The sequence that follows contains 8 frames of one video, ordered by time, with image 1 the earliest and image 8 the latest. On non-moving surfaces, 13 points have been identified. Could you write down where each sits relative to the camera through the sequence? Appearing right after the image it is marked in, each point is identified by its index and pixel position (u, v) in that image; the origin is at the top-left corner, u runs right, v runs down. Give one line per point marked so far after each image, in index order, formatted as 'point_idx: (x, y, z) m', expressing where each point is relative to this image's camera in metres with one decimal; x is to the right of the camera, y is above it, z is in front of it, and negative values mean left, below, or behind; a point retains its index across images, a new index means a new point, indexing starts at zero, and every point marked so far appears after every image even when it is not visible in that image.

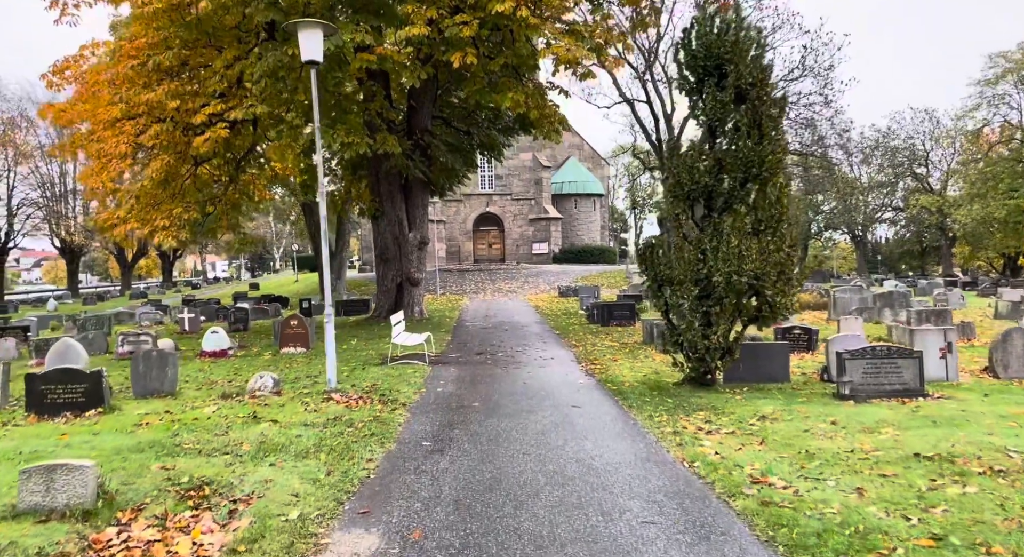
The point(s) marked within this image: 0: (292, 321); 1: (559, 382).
0: (-4.5, -0.9, +15.4) m
1: (+0.7, -1.5, +10.9) m
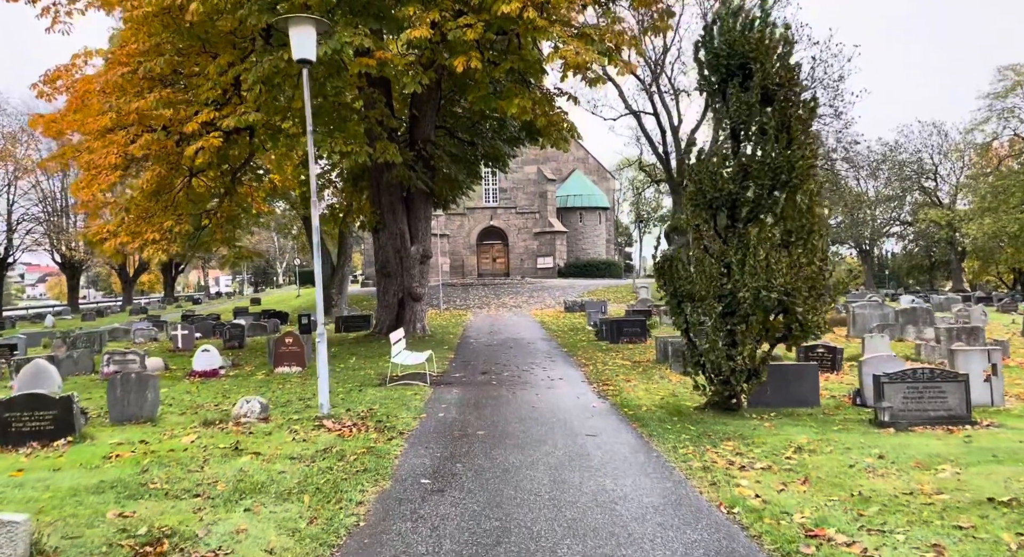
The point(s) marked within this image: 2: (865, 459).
0: (-4.4, -1.2, +14.7) m
1: (+0.8, -1.7, +10.1) m
2: (+3.2, -1.7, +6.8) m
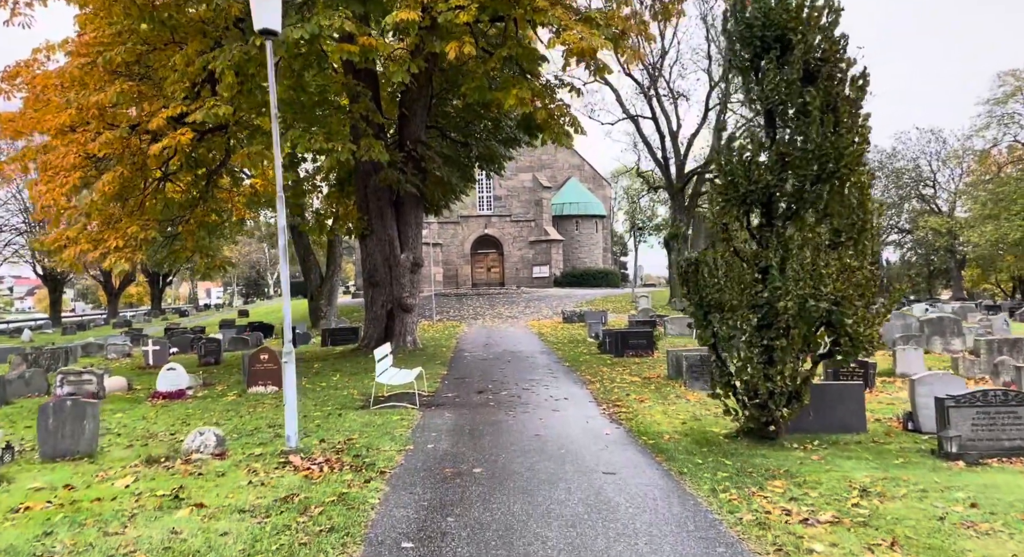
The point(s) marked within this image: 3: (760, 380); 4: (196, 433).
0: (-4.5, -1.4, +13.3) m
1: (+0.8, -1.8, +8.8) m
2: (+3.3, -1.7, +5.5) m
3: (+2.6, -1.1, +7.9) m
4: (-3.2, -1.6, +7.6) m
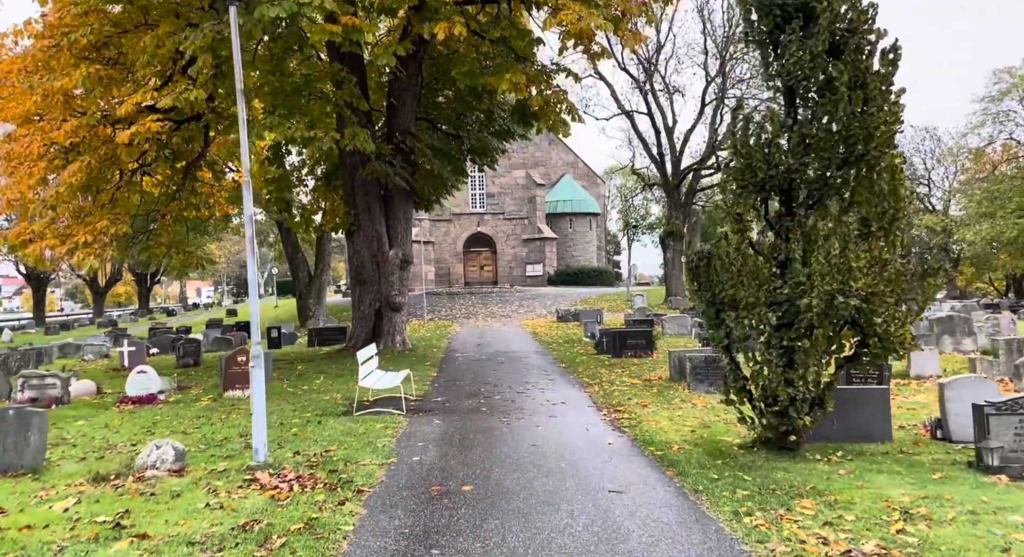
0: (-4.6, -1.3, +12.5) m
1: (+0.7, -1.8, +8.0) m
2: (+3.2, -1.6, +4.8) m
3: (+2.5, -1.0, +7.1) m
4: (-3.3, -1.5, +6.8) m
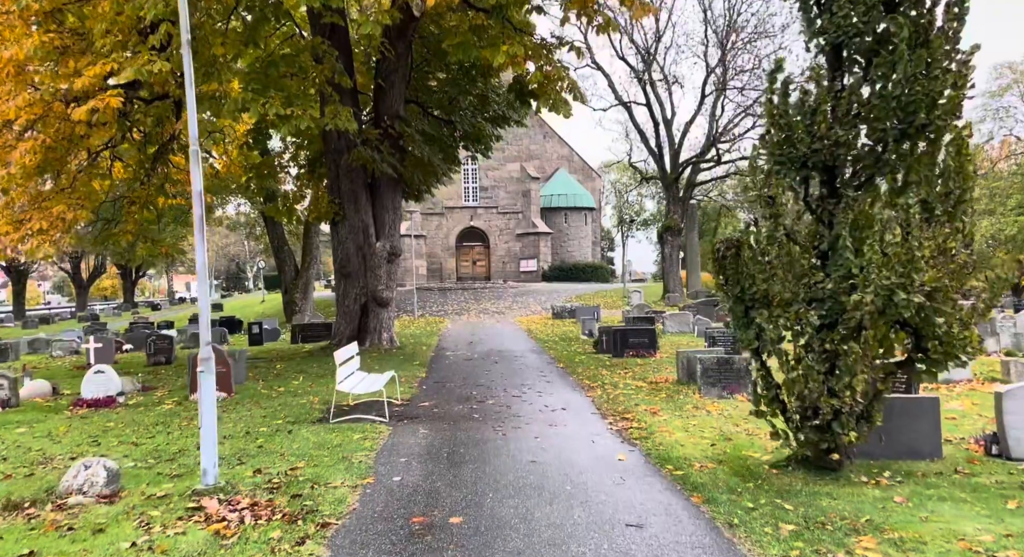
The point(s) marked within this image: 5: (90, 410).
0: (-4.6, -1.2, +11.4) m
1: (+0.7, -1.7, +7.0) m
2: (+3.2, -1.6, +3.8) m
3: (+2.5, -1.0, +6.1) m
4: (-3.3, -1.4, +5.7) m
5: (-5.9, -1.8, +10.5) m
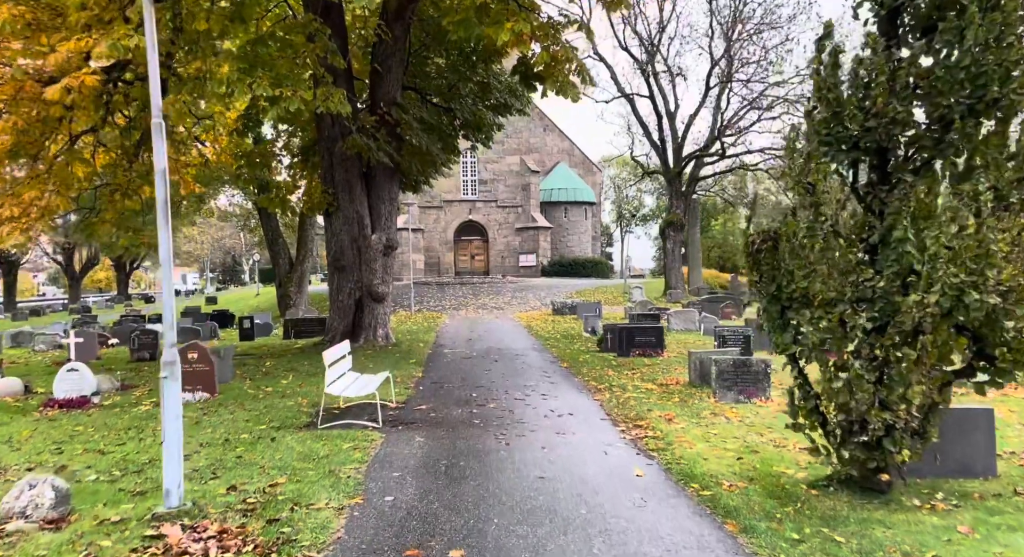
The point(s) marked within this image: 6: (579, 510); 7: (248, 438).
0: (-4.6, -1.1, +10.7) m
1: (+0.8, -1.7, +6.2) m
2: (+3.3, -1.6, +3.0) m
3: (+2.6, -0.9, +5.4) m
4: (-3.2, -1.4, +5.0) m
5: (-5.9, -1.7, +9.7) m
6: (+0.5, -1.6, +5.4) m
7: (-2.7, -1.7, +7.8) m
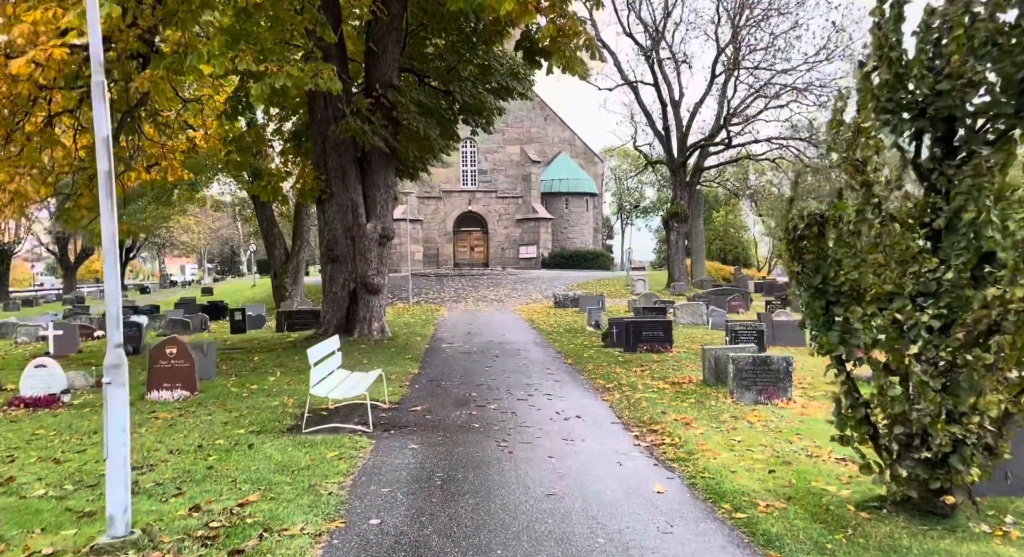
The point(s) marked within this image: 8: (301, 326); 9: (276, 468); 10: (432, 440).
0: (-4.6, -0.9, +9.9) m
1: (+0.8, -1.6, +5.5) m
2: (+3.3, -1.6, +2.3) m
3: (+2.6, -0.9, +4.6) m
4: (-3.2, -1.3, +4.2) m
5: (-5.8, -1.6, +9.0) m
6: (+0.5, -1.6, +4.6) m
7: (-2.7, -1.6, +7.0) m
8: (-5.4, -1.2, +19.0) m
9: (-1.9, -1.5, +6.1) m
10: (-0.8, -1.5, +7.2) m
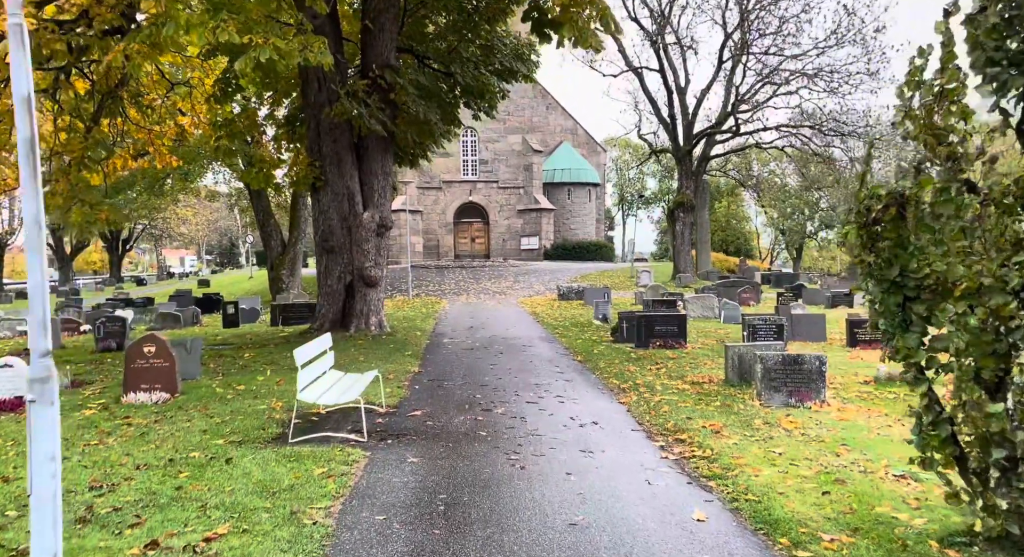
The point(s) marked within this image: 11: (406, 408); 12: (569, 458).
0: (-4.5, -0.8, +9.1) m
1: (+0.9, -1.5, +4.7) m
2: (+3.4, -1.5, +1.5) m
3: (+2.7, -0.8, +3.8) m
4: (-3.1, -1.3, +3.4) m
5: (-5.7, -1.5, +8.1) m
6: (+0.6, -1.5, +3.8) m
7: (-2.6, -1.5, +6.2) m
8: (-5.3, -1.0, +18.2) m
9: (-1.8, -1.5, +5.3) m
10: (-0.7, -1.5, +6.4) m
11: (-1.2, -1.4, +8.3) m
12: (+0.5, -1.5, +6.2) m
